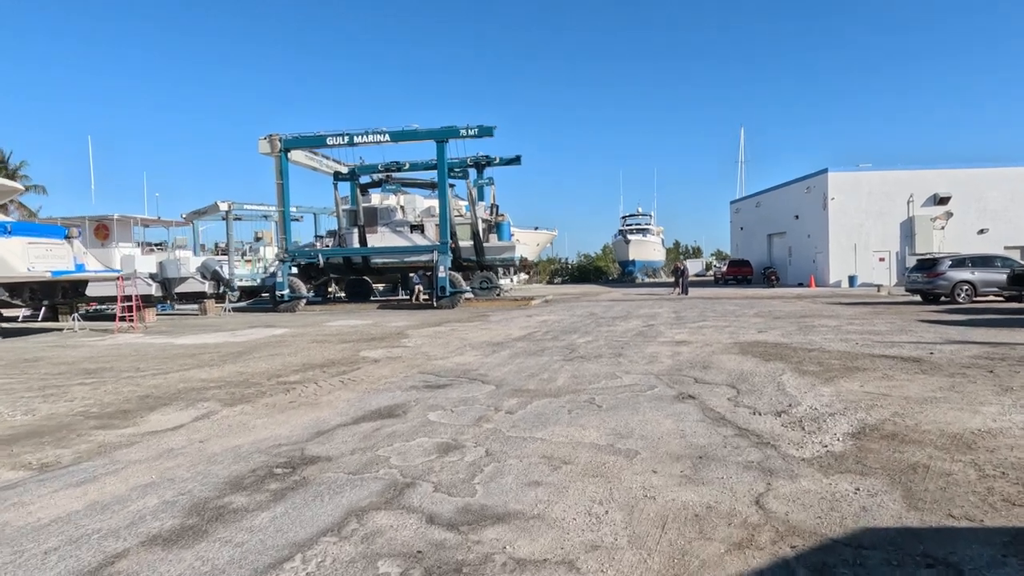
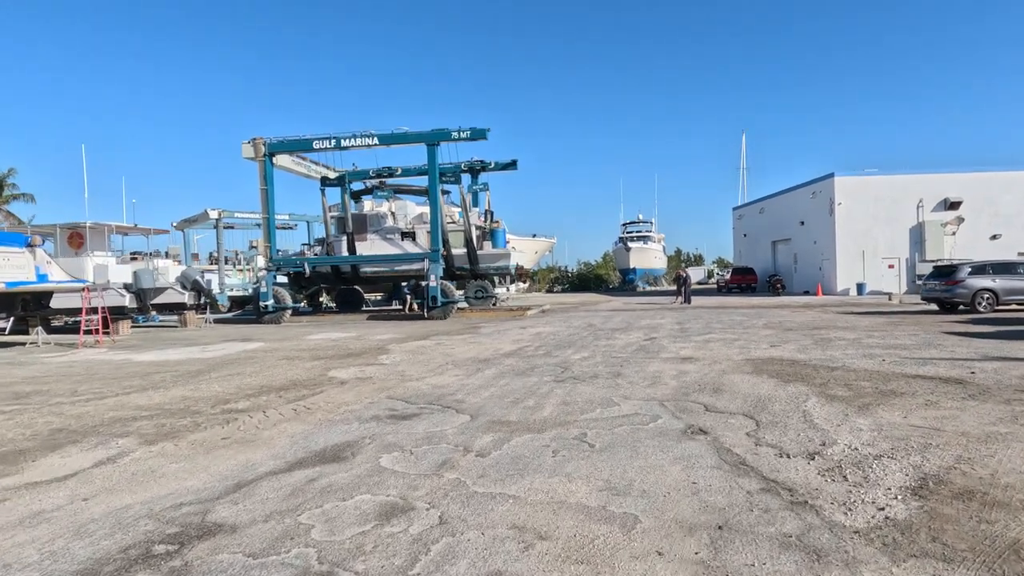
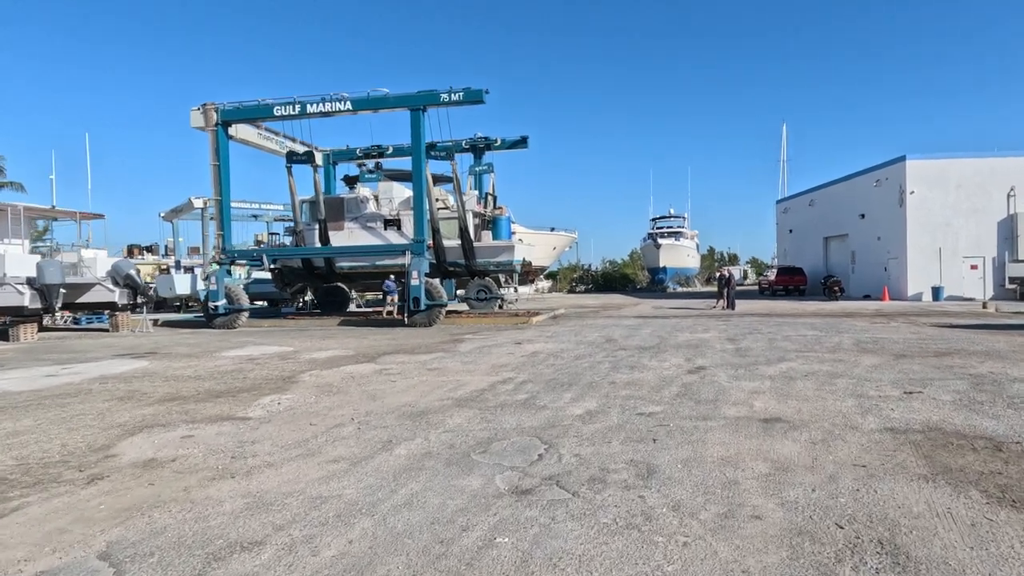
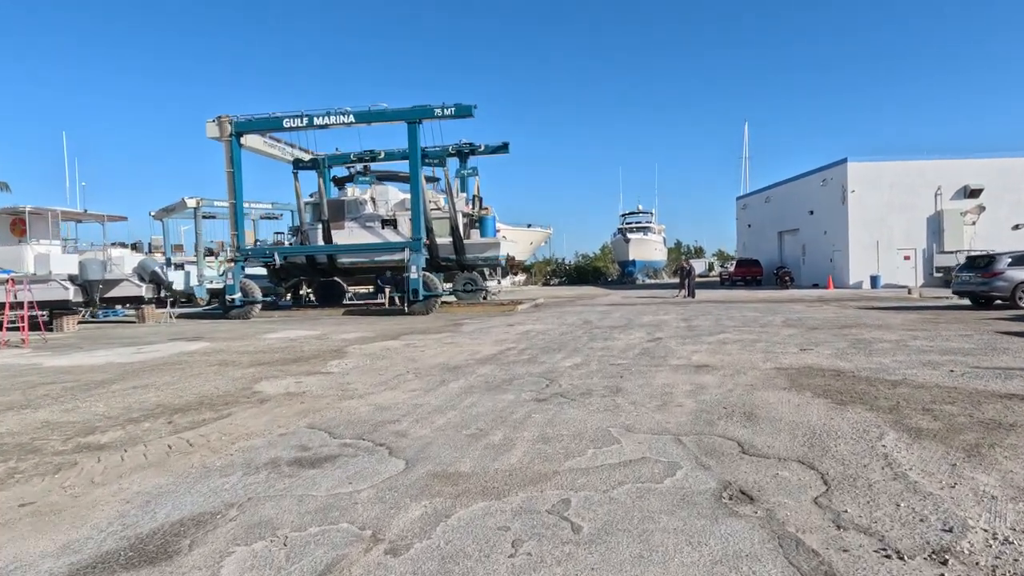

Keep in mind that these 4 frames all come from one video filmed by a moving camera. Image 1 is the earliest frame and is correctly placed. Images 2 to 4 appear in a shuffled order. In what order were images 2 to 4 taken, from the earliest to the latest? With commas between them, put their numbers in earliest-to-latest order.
2, 4, 3
